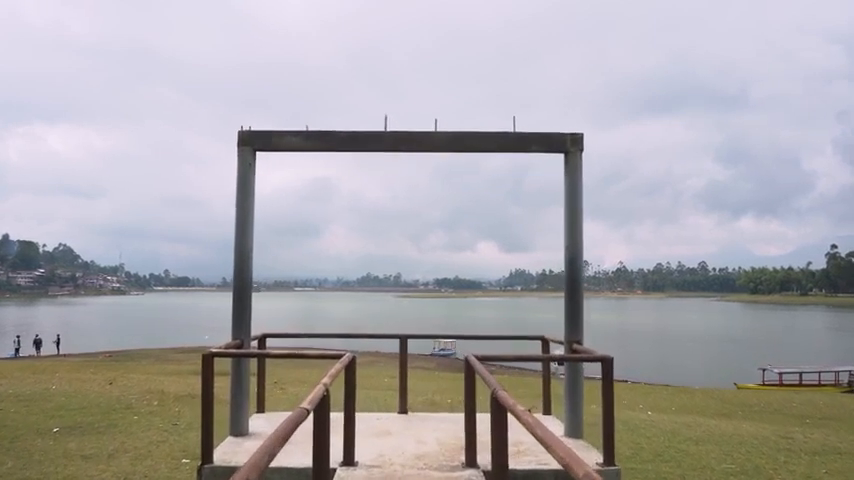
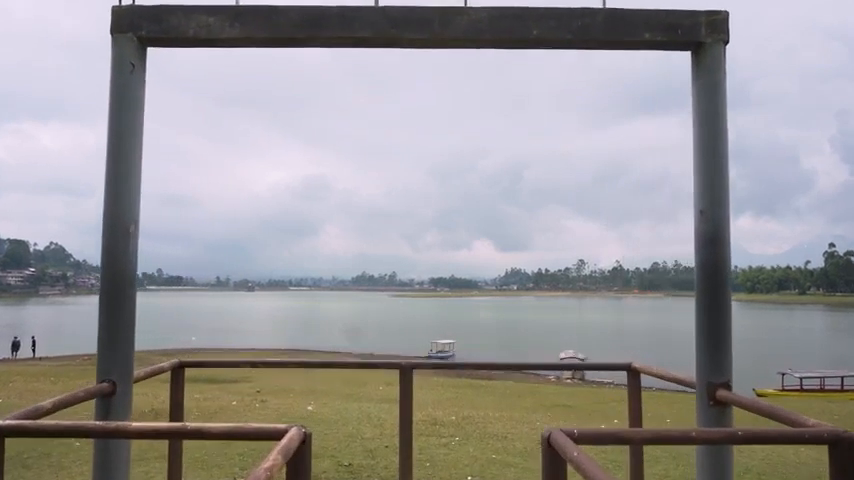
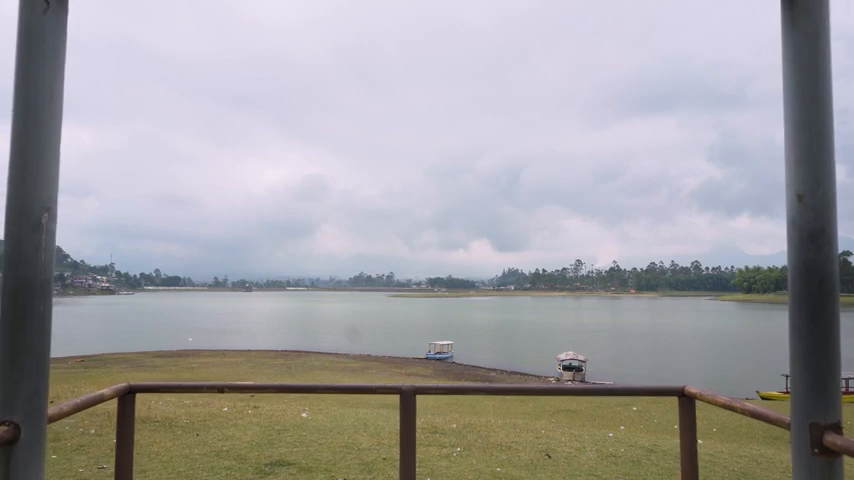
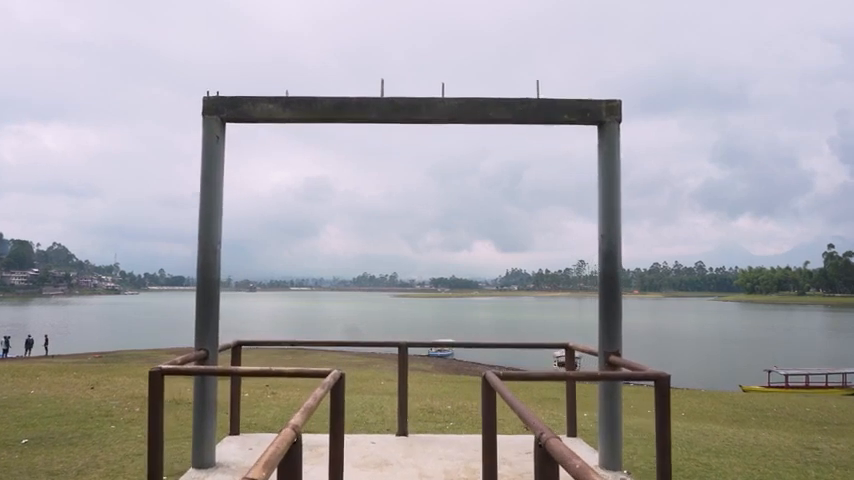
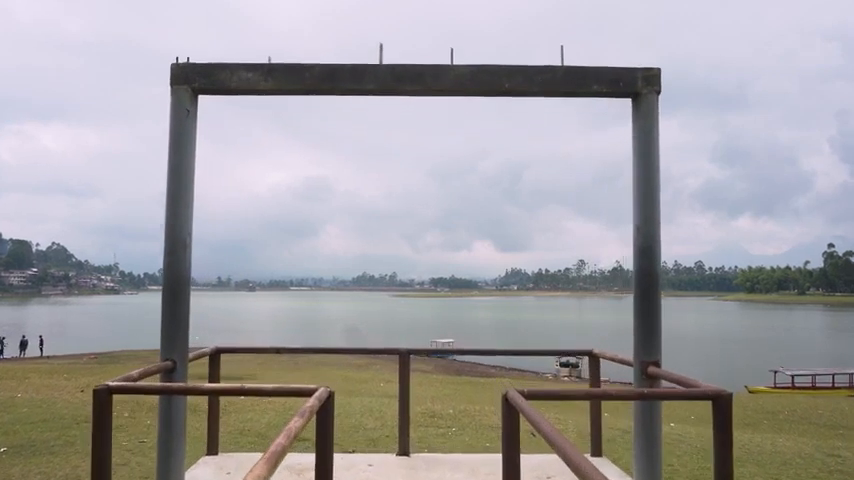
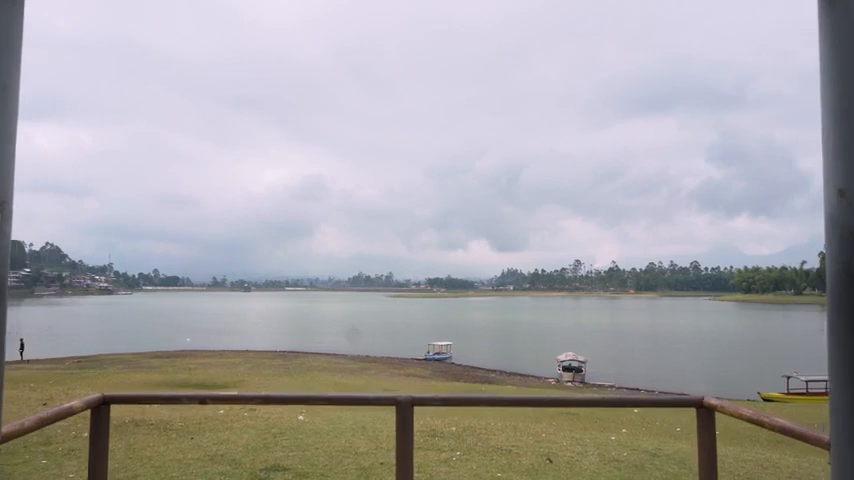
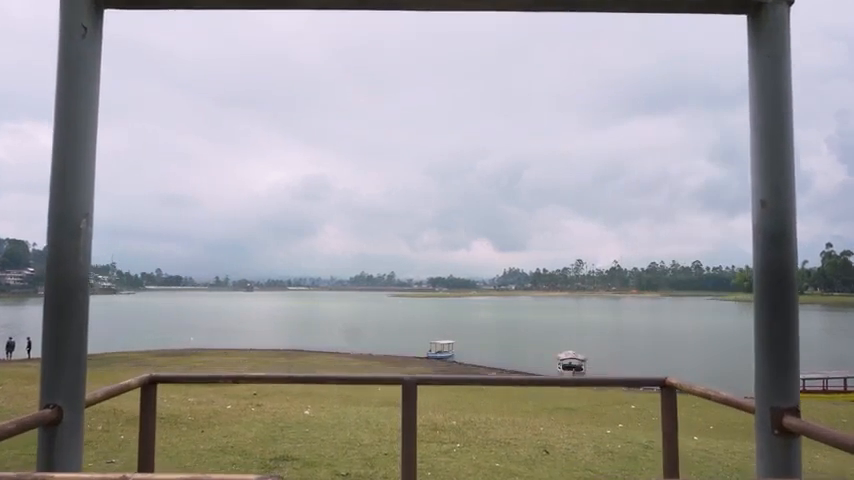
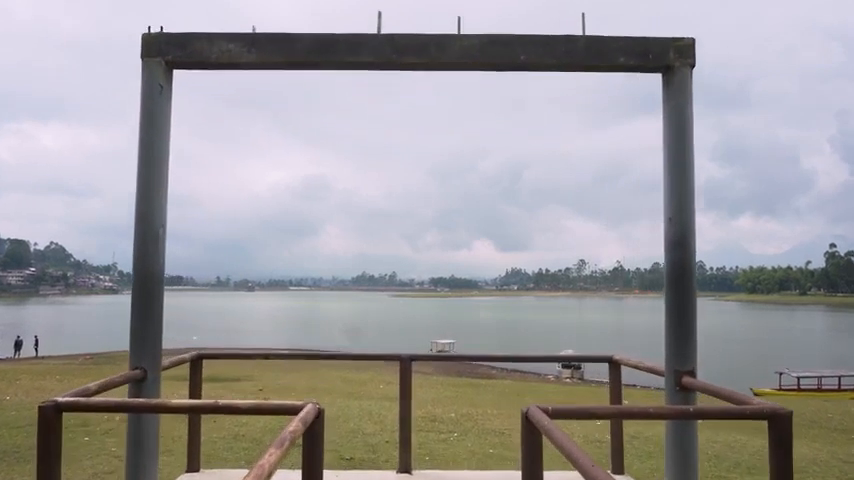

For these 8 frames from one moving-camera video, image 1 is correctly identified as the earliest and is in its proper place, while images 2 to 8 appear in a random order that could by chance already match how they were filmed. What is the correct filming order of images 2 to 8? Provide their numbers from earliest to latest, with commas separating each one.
4, 5, 8, 2, 7, 3, 6
